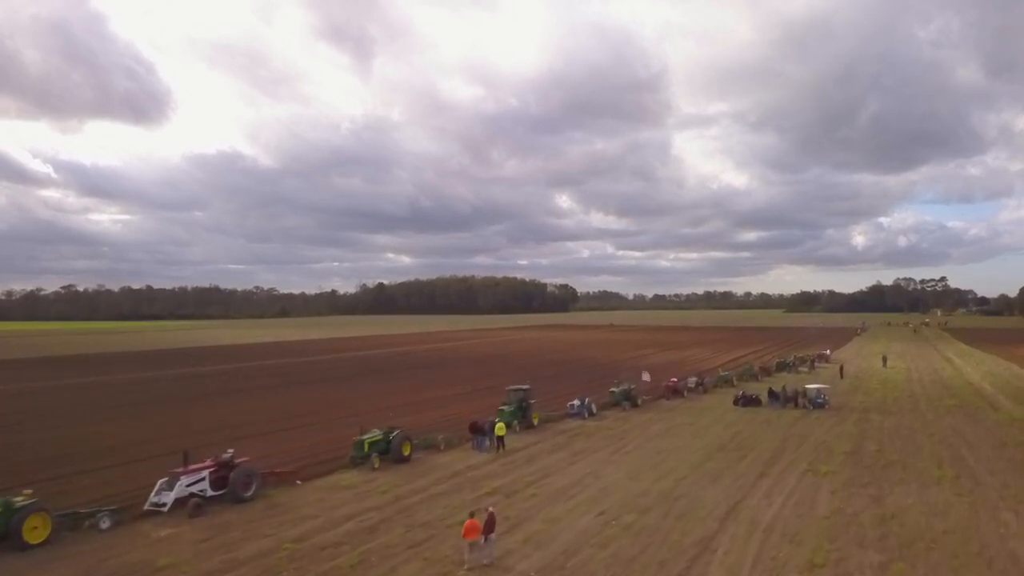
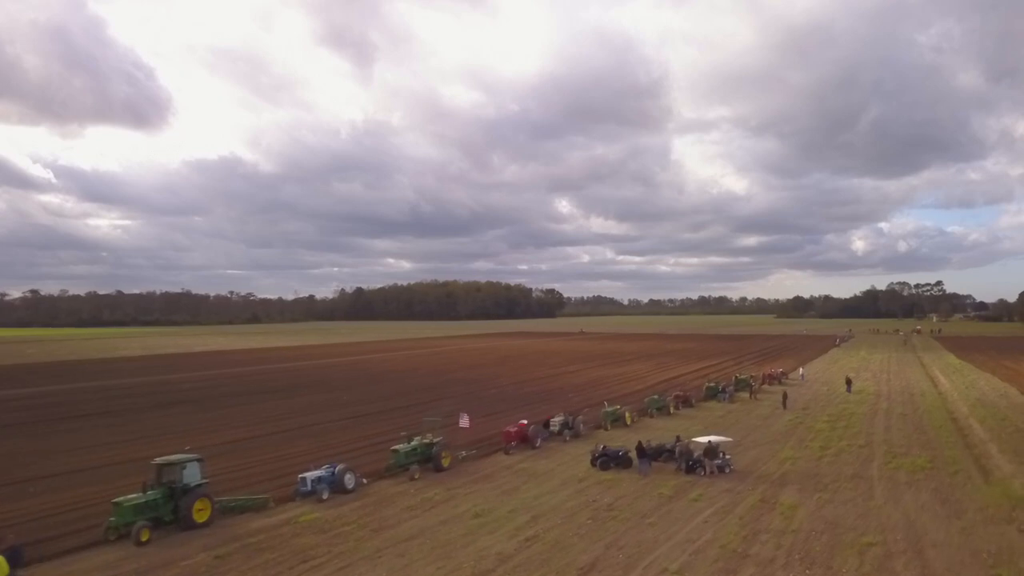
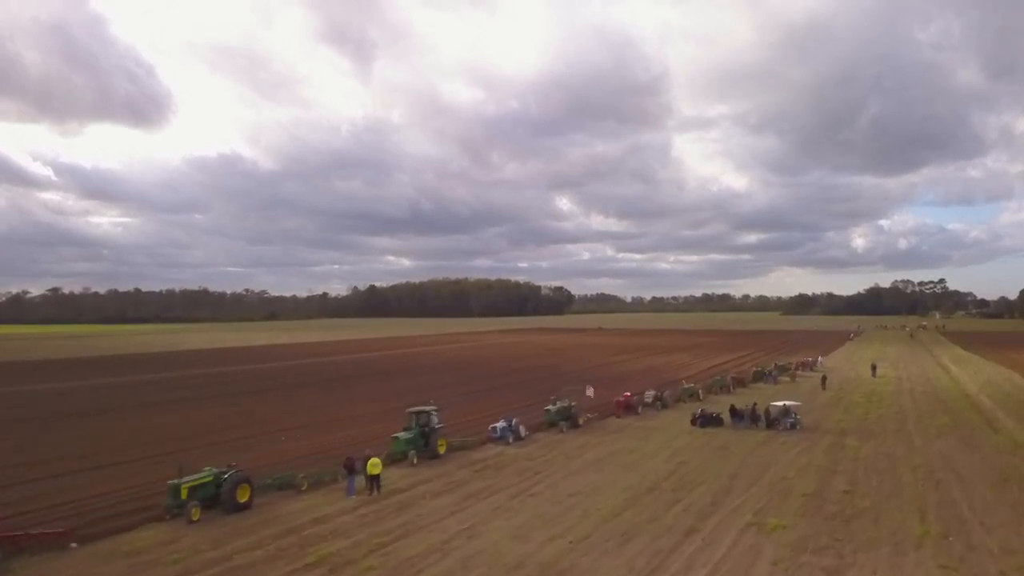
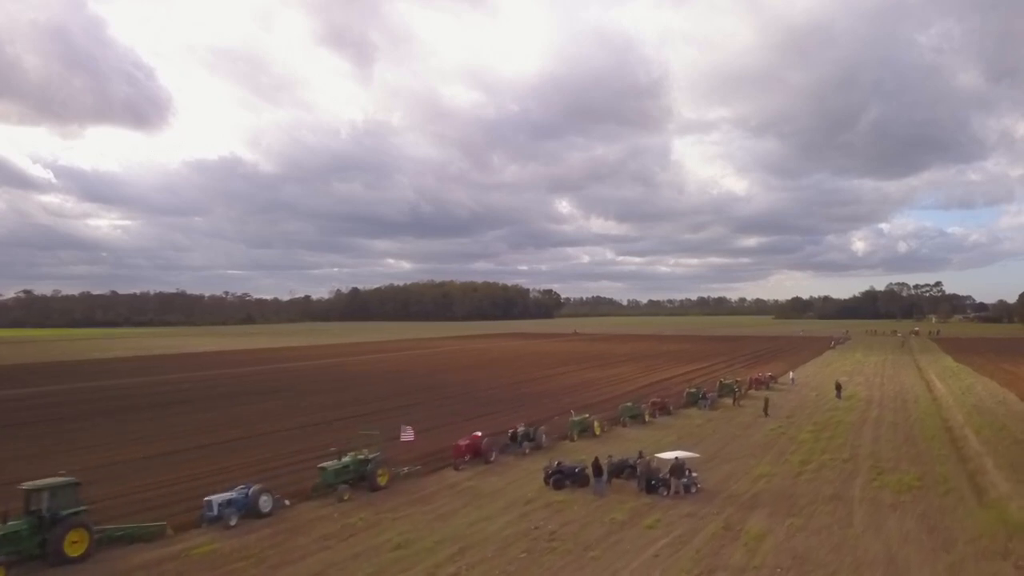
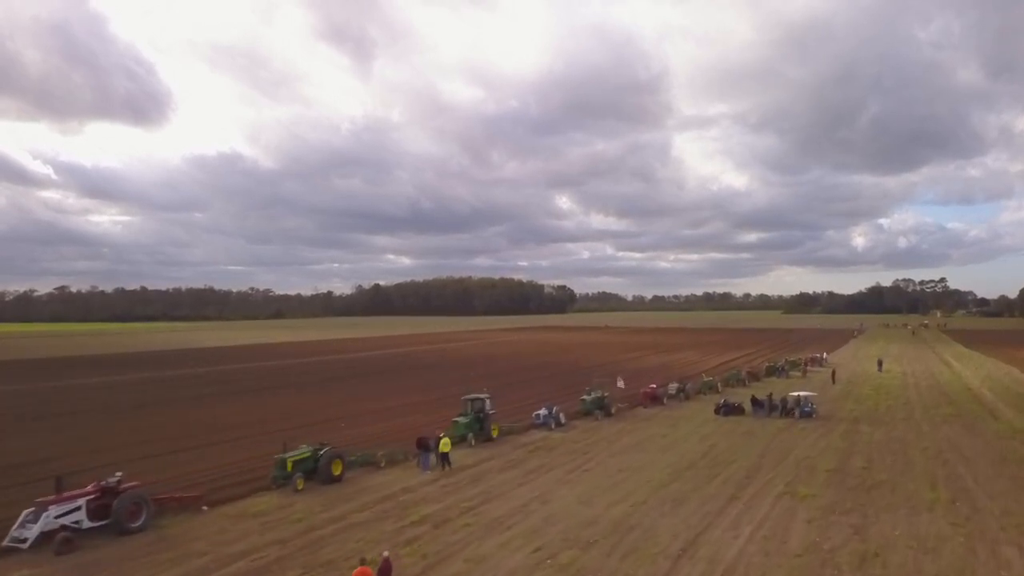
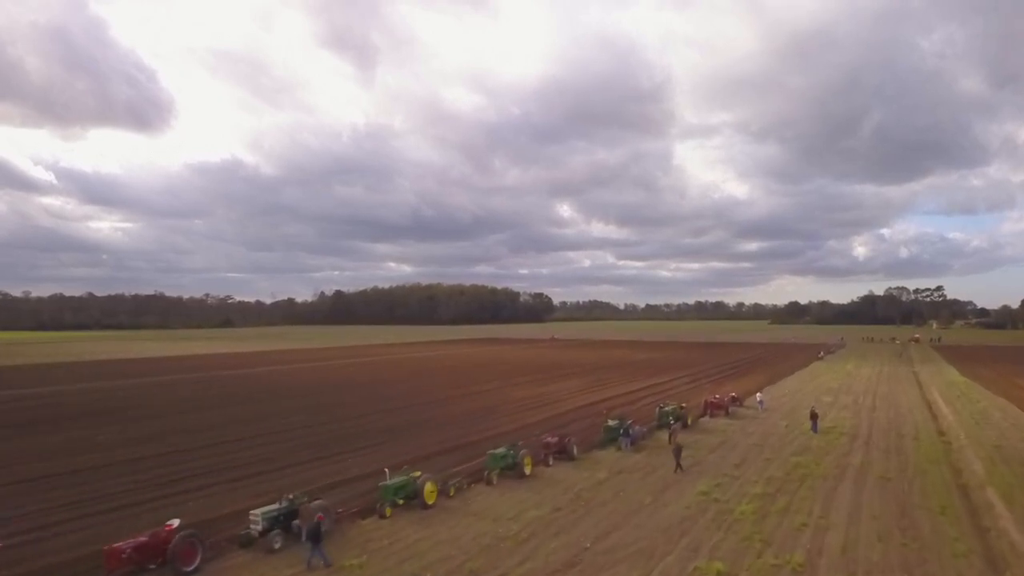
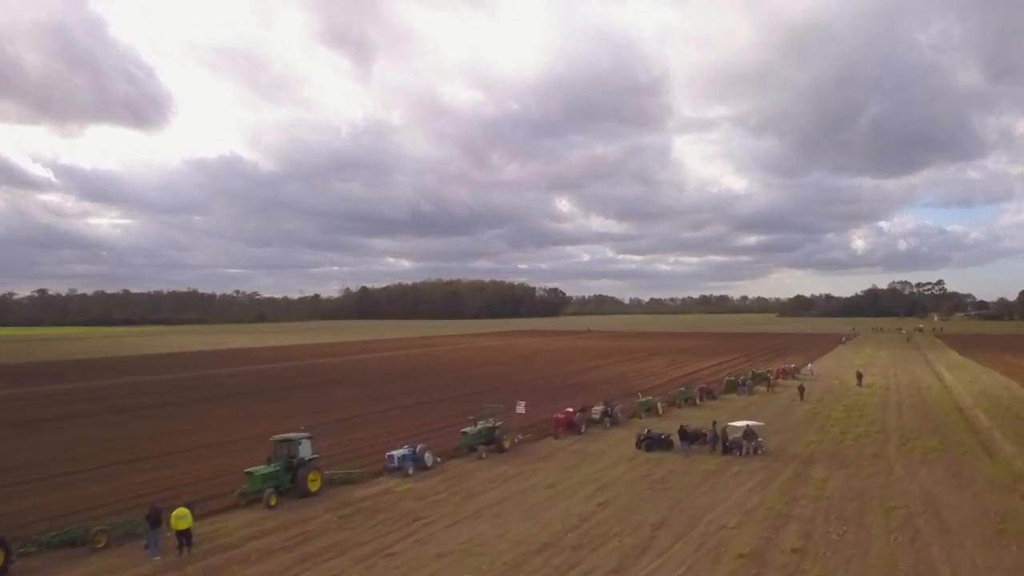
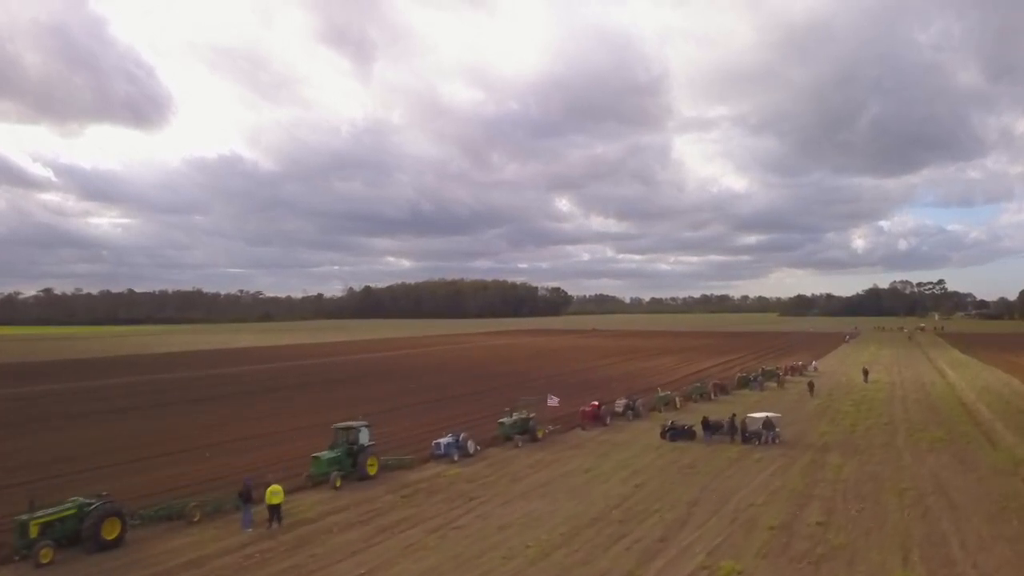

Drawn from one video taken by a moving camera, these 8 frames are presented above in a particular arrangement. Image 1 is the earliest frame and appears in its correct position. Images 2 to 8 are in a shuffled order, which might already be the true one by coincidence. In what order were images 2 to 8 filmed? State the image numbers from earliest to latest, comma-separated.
5, 3, 8, 7, 2, 4, 6
